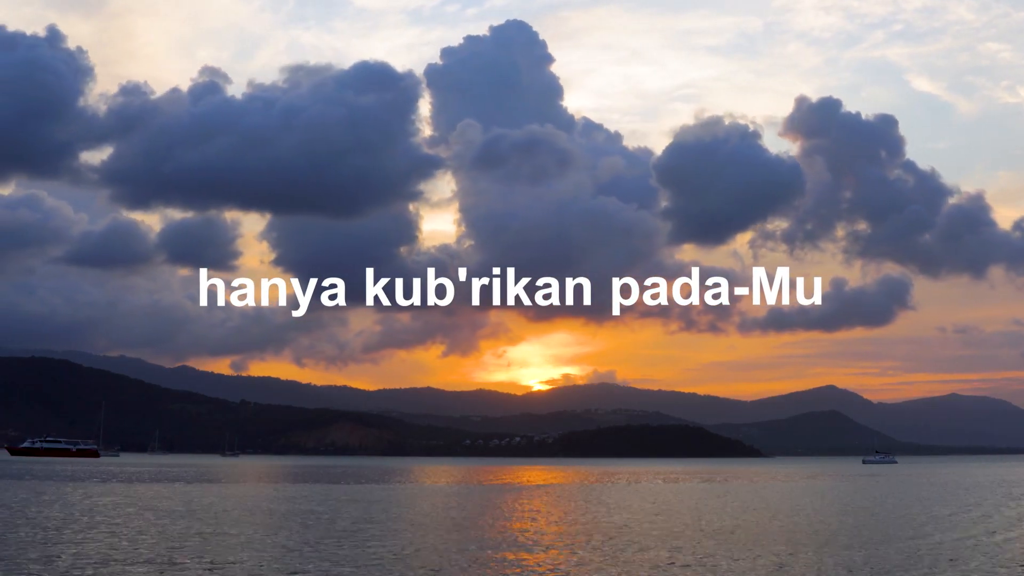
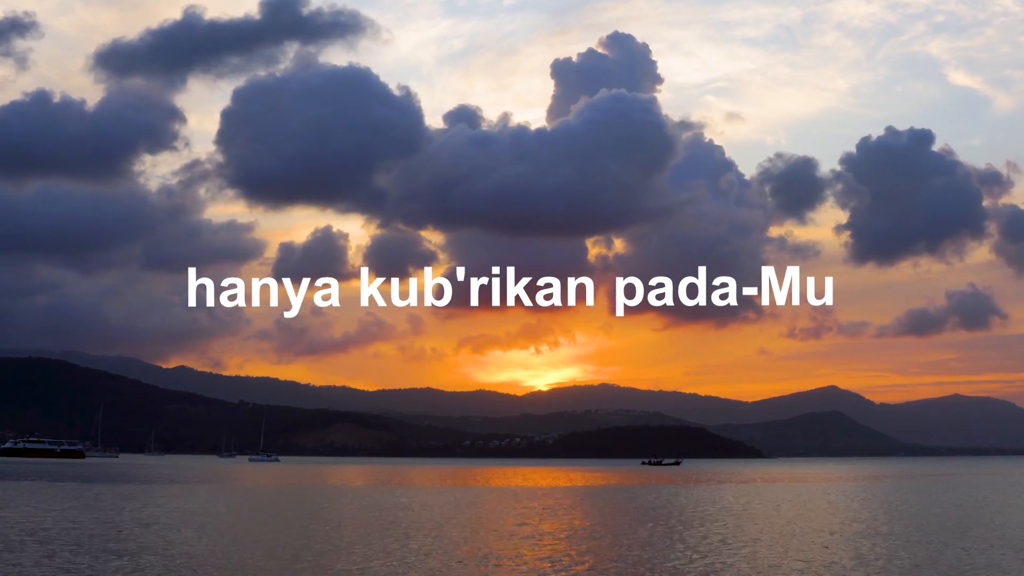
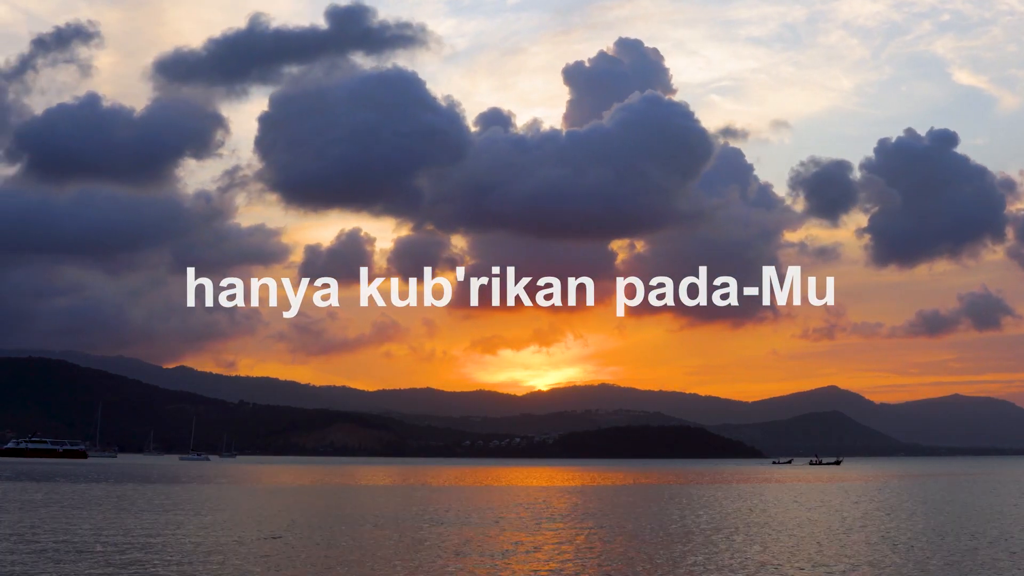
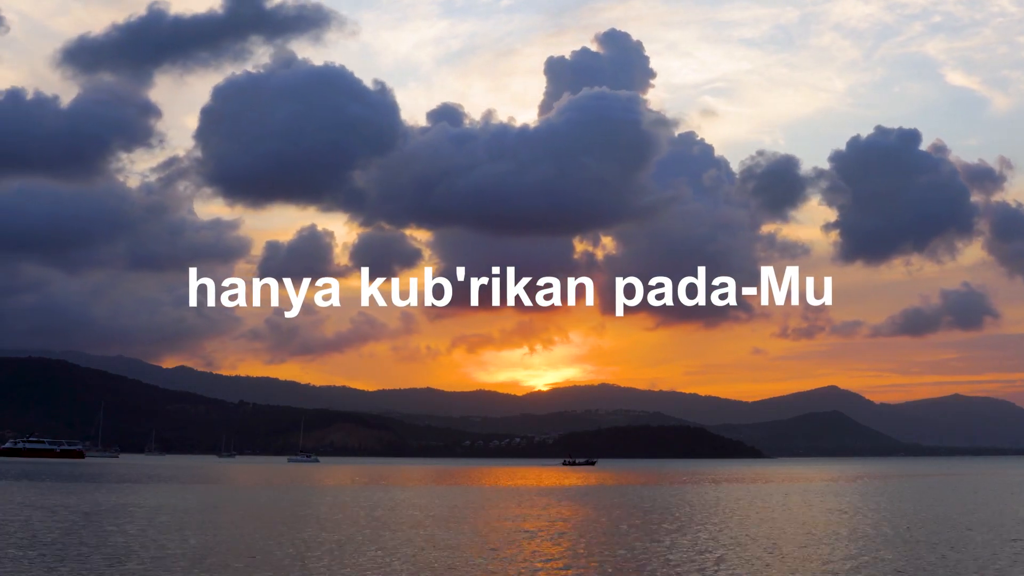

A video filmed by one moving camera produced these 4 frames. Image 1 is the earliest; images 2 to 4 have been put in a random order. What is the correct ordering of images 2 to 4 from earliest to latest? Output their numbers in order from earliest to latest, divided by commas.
4, 2, 3
